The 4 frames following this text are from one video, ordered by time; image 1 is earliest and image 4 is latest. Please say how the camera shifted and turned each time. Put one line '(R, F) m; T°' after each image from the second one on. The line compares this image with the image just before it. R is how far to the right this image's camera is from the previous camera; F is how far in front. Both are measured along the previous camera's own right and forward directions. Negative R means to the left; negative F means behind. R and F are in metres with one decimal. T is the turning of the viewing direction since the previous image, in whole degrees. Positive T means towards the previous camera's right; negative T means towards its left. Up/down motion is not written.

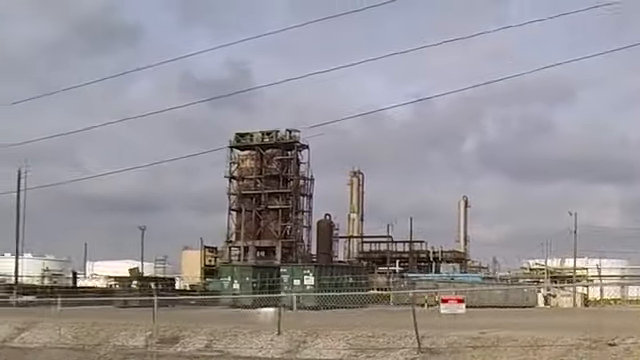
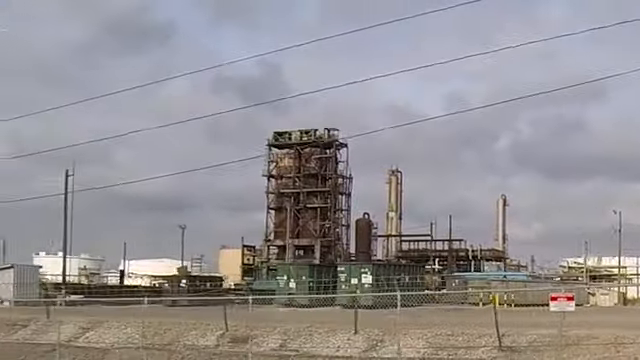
(-2.2, 0.0) m; +1°
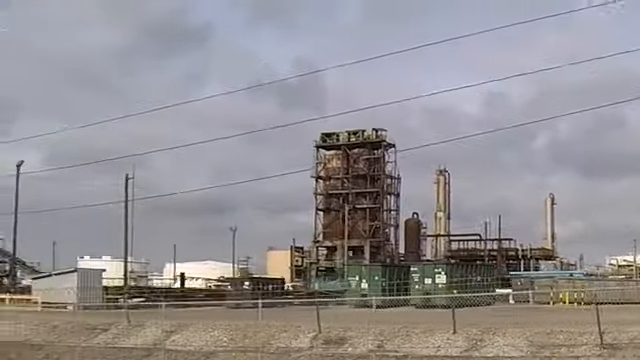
(-2.8, 0.0) m; +1°
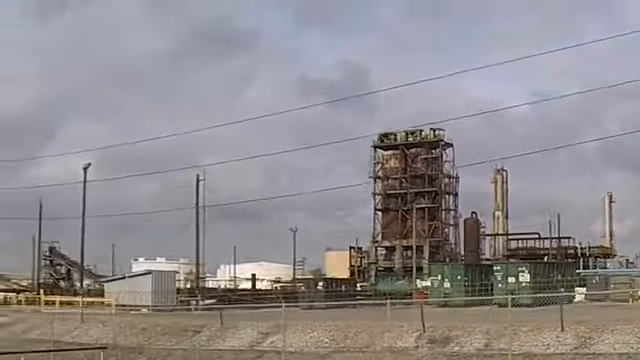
(-2.9, 0.0) m; 0°
